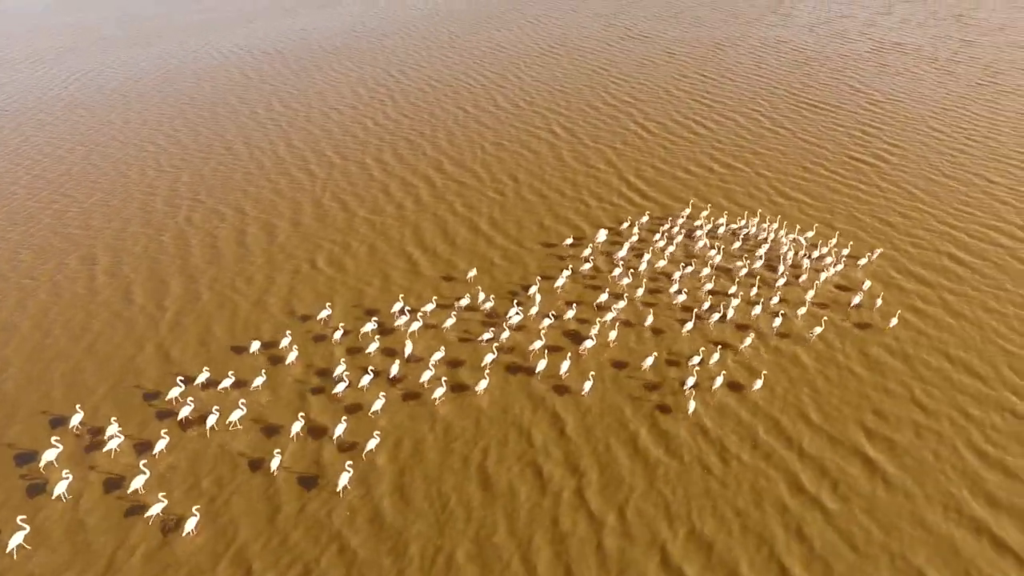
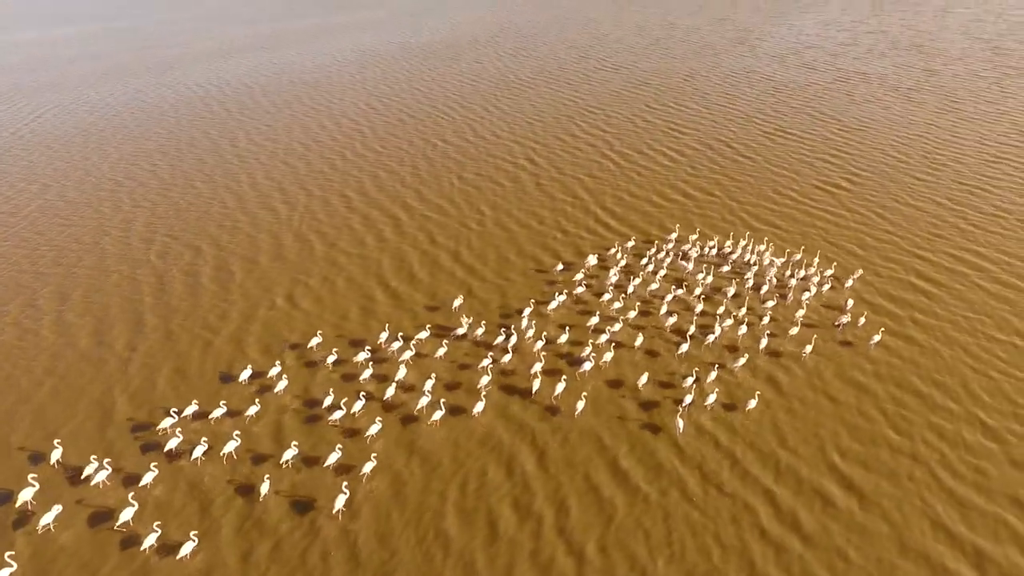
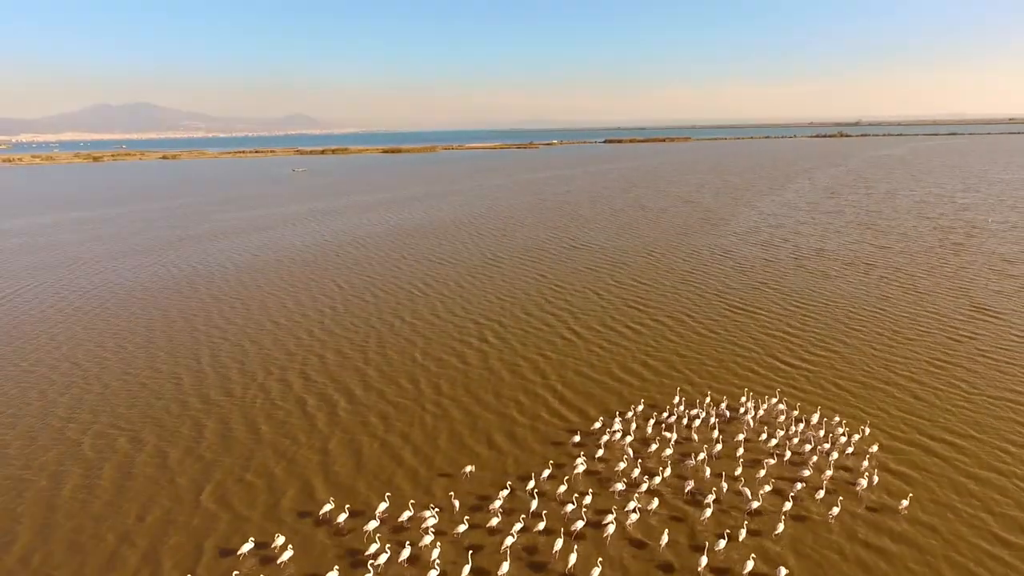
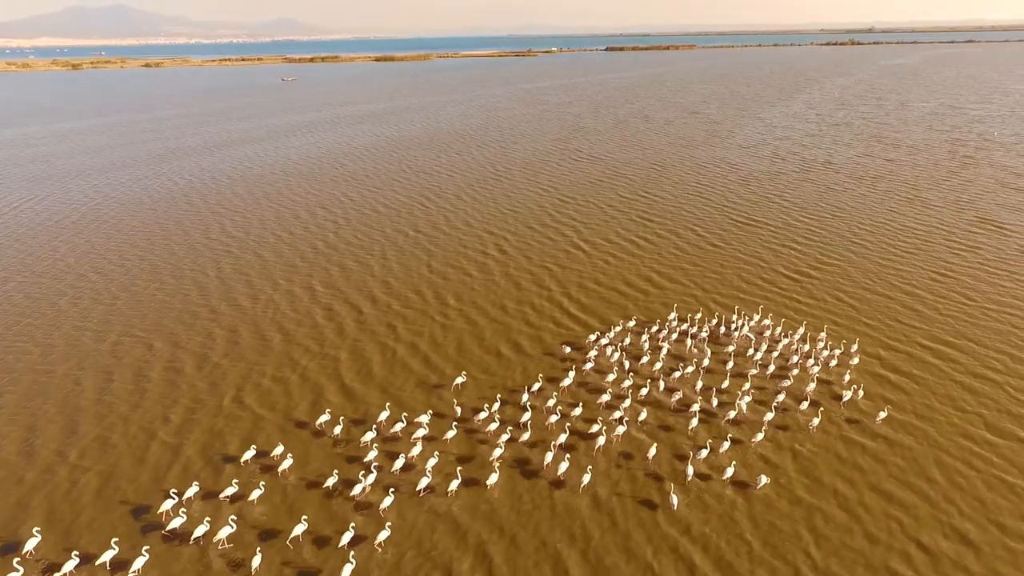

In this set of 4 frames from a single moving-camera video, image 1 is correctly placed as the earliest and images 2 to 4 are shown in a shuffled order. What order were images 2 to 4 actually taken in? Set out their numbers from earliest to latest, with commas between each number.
2, 4, 3
